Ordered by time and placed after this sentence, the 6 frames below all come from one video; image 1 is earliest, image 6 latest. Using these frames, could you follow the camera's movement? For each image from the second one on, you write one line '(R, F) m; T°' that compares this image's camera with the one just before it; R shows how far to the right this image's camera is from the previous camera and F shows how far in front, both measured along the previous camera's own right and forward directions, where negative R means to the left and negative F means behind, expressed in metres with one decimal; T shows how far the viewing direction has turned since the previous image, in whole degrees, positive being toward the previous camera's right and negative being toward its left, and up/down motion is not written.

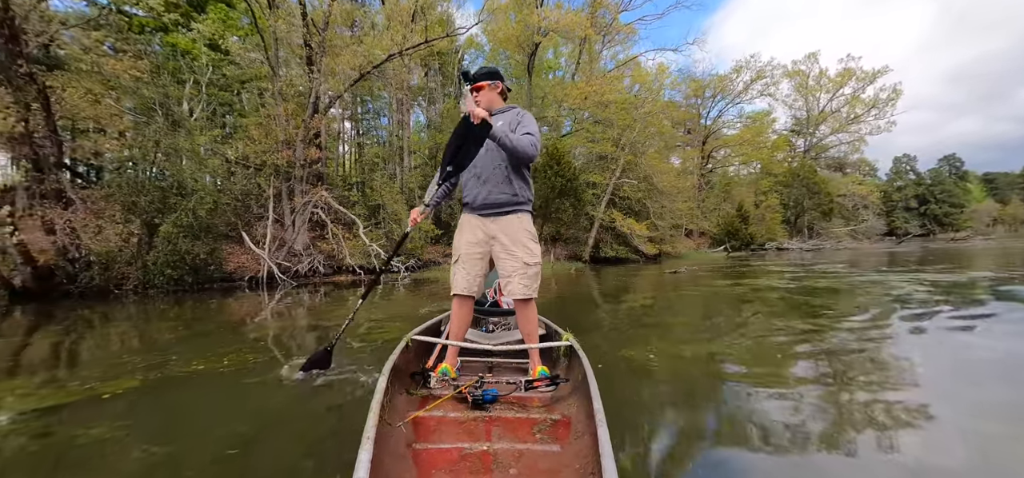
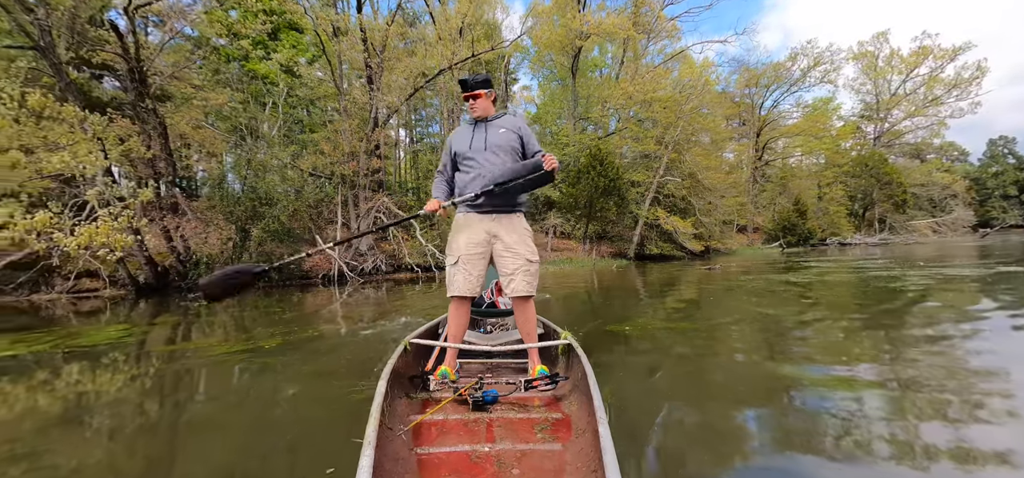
(+0.1, -0.5) m; -7°
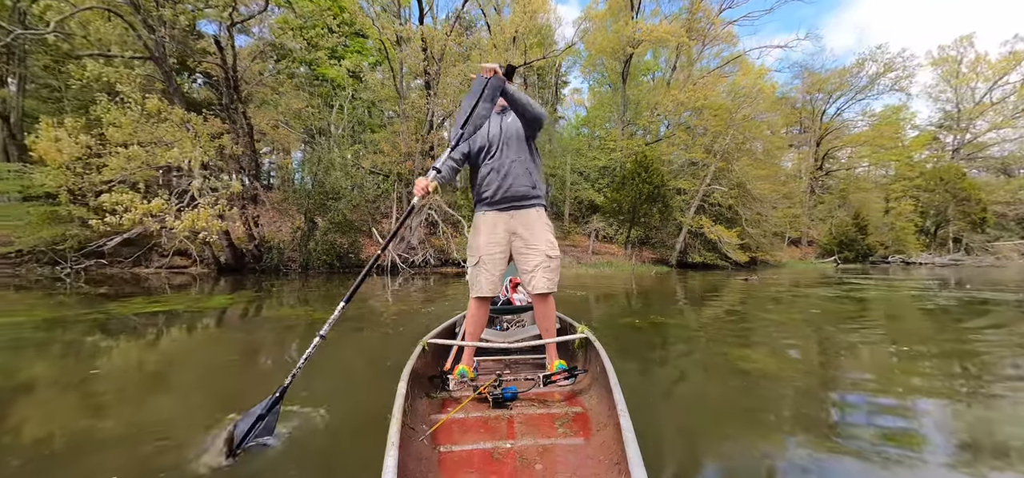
(0.0, -0.4) m; -6°
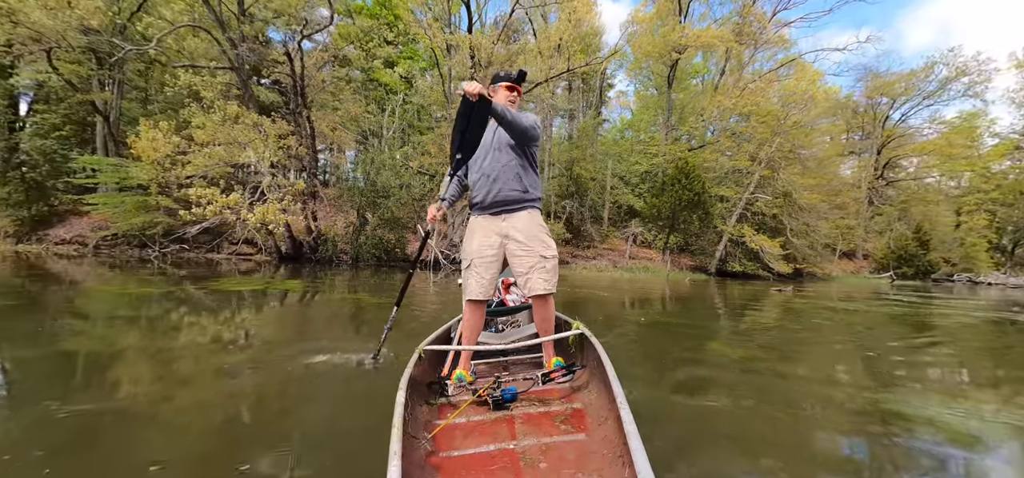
(+0.1, -0.4) m; -5°
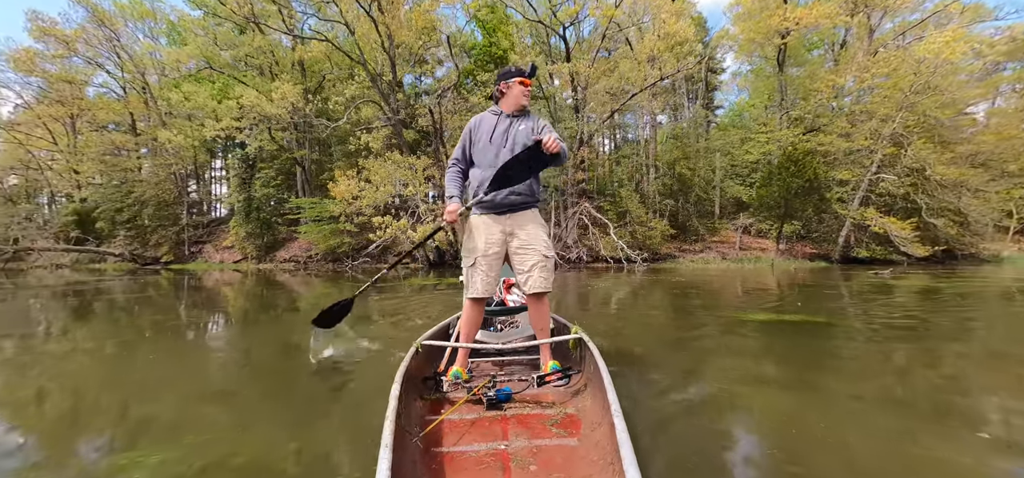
(+0.3, -1.5) m; -15°
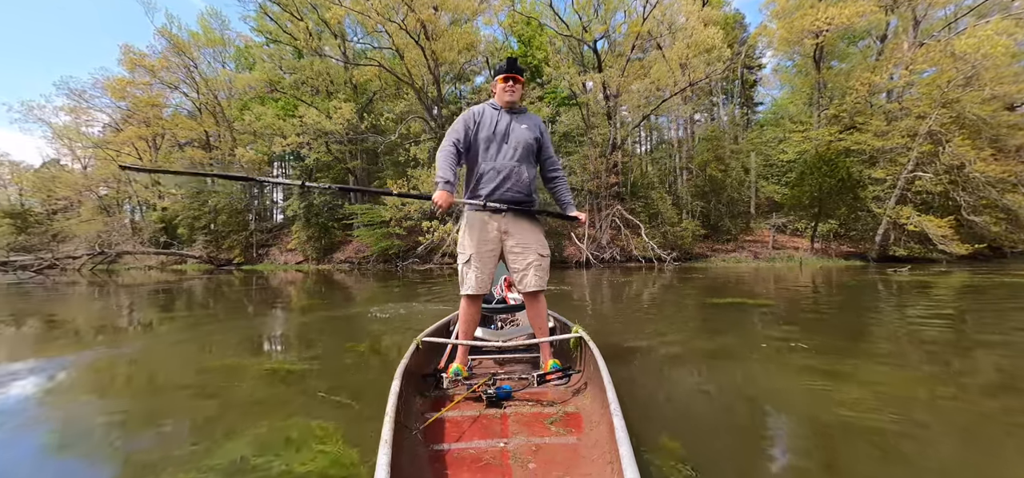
(0.0, -0.8) m; -5°
